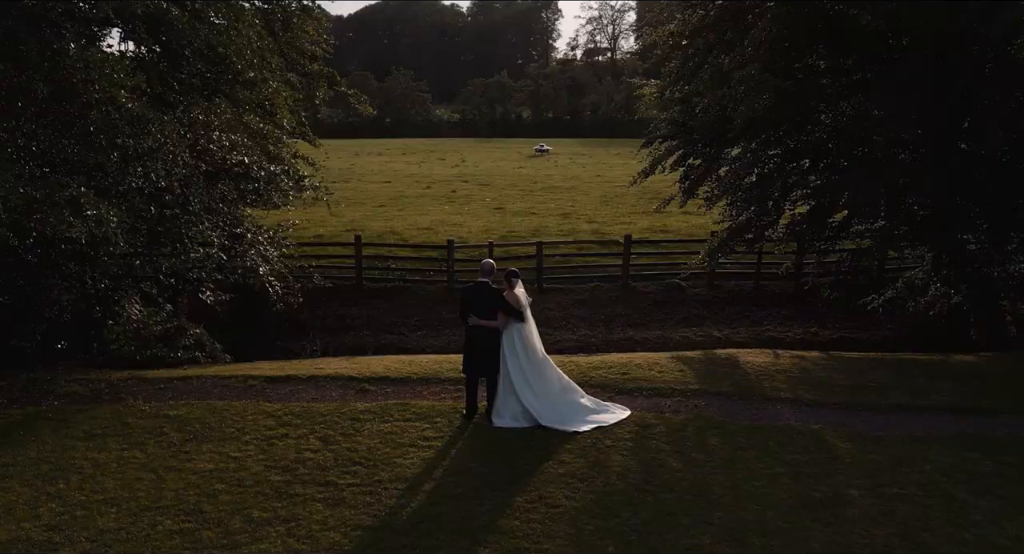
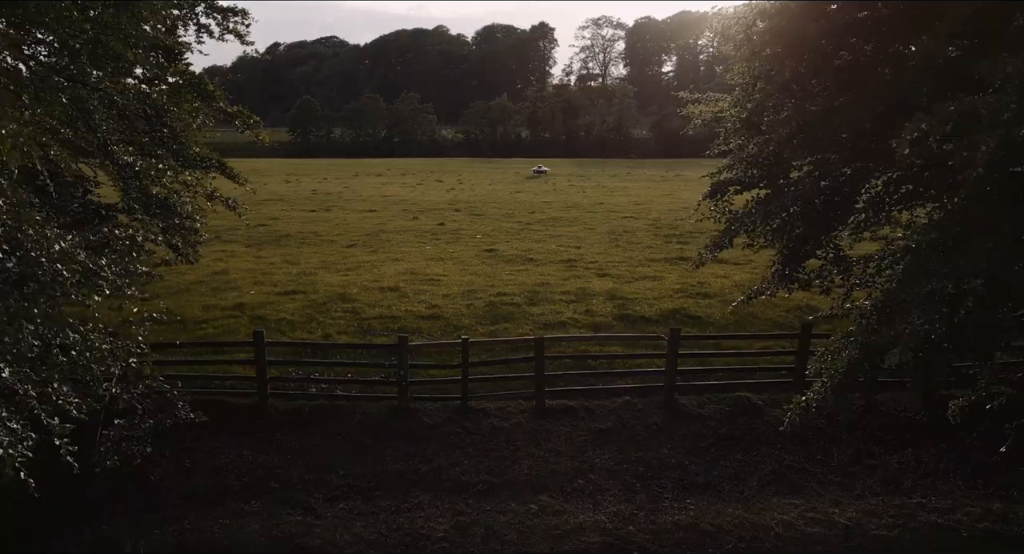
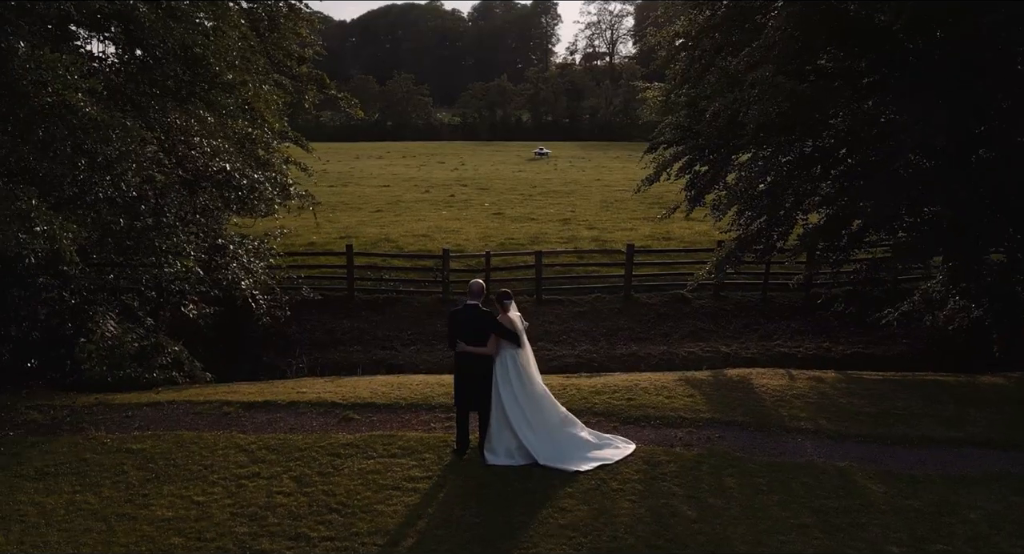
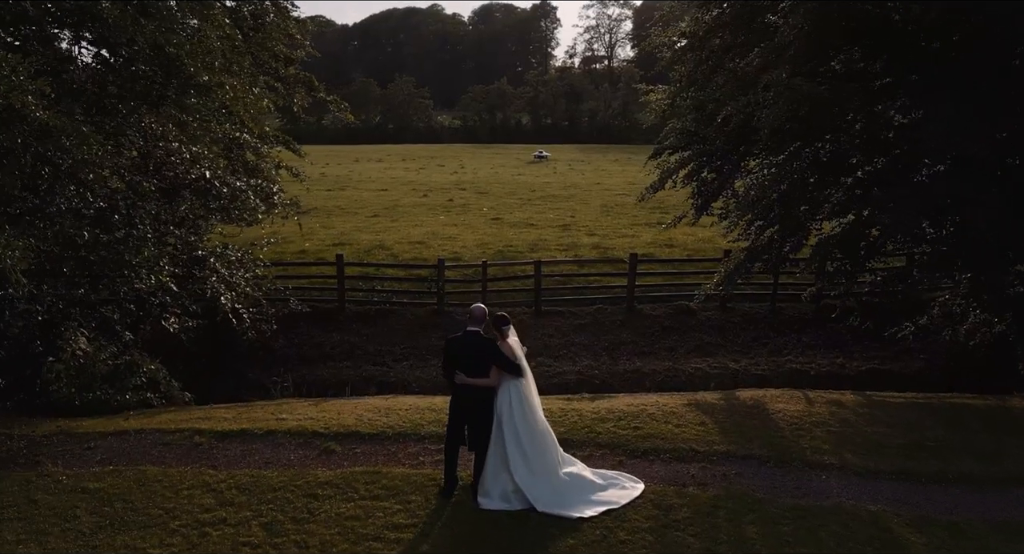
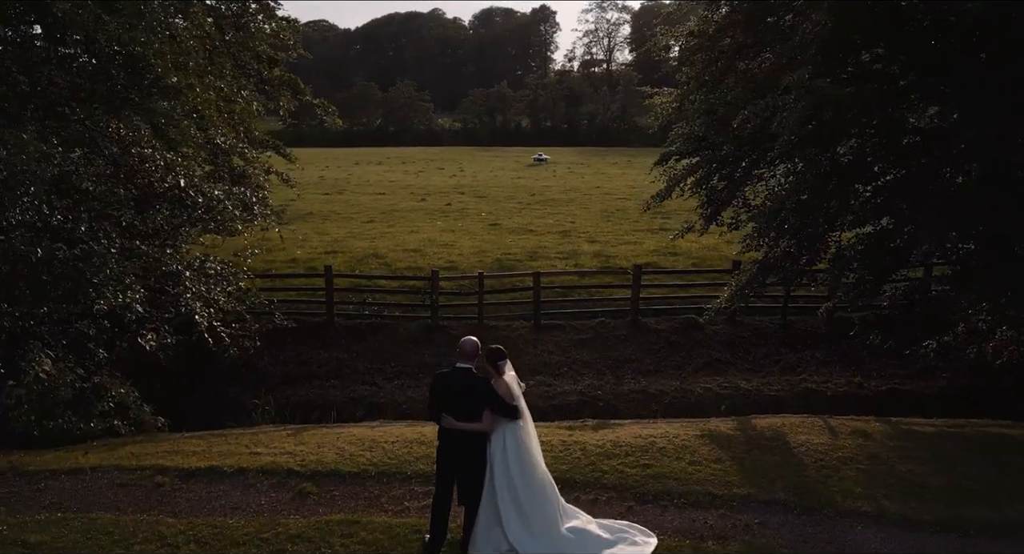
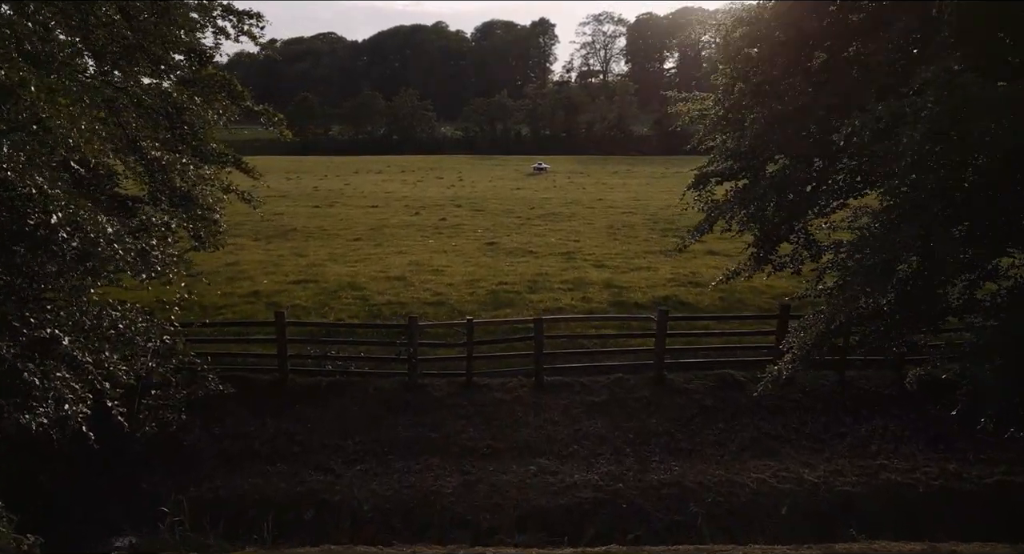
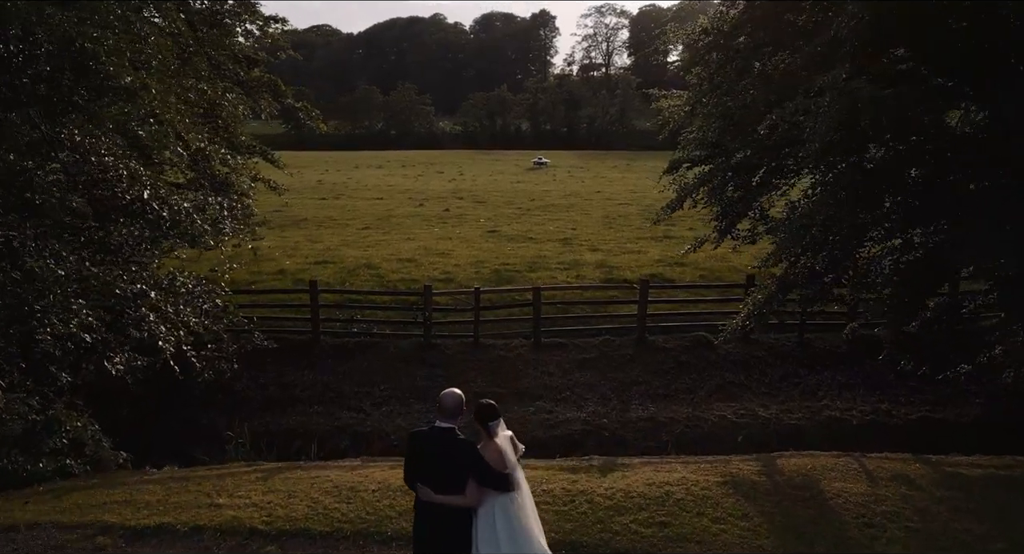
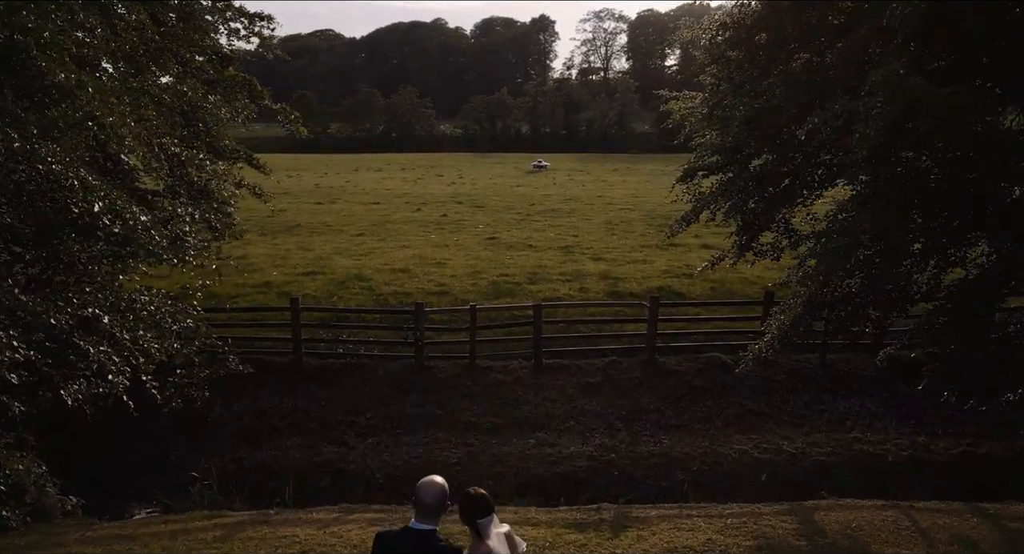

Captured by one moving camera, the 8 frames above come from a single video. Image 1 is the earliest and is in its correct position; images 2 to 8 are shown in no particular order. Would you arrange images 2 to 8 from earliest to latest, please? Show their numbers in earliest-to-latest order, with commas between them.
3, 4, 5, 7, 8, 6, 2
